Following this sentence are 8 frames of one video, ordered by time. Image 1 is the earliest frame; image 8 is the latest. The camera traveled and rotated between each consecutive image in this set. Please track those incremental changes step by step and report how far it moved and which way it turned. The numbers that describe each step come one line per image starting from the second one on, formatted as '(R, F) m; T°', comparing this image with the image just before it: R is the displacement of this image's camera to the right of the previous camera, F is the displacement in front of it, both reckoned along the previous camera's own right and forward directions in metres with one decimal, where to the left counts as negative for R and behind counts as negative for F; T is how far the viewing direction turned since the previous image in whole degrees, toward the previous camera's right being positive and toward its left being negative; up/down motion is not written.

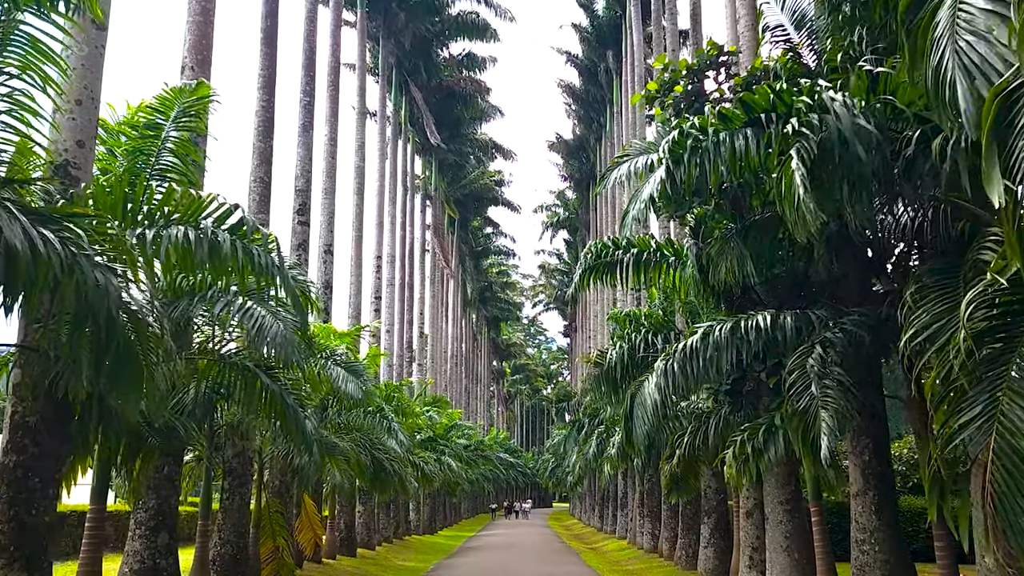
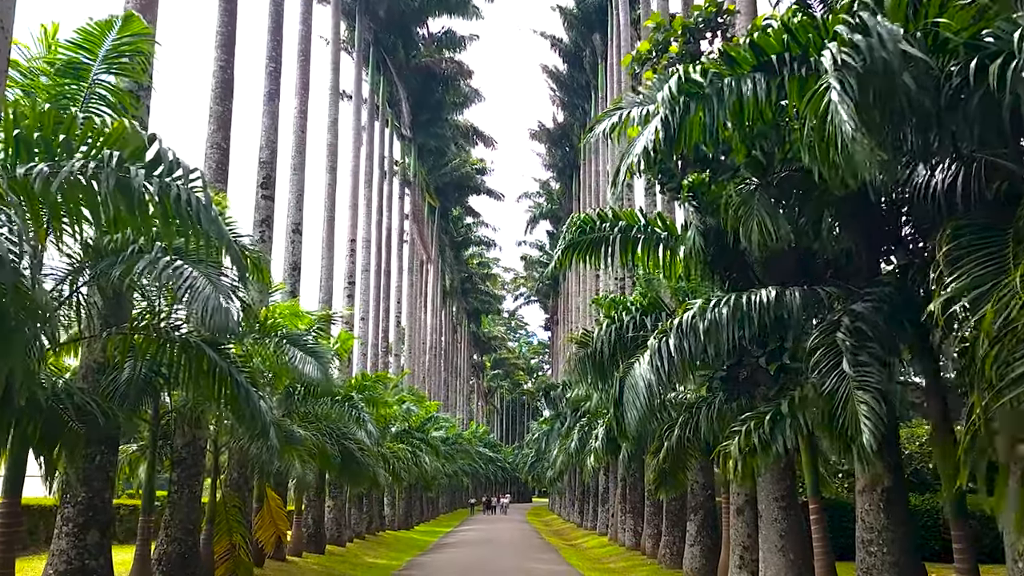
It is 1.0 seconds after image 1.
(+0.1, +0.9) m; +1°
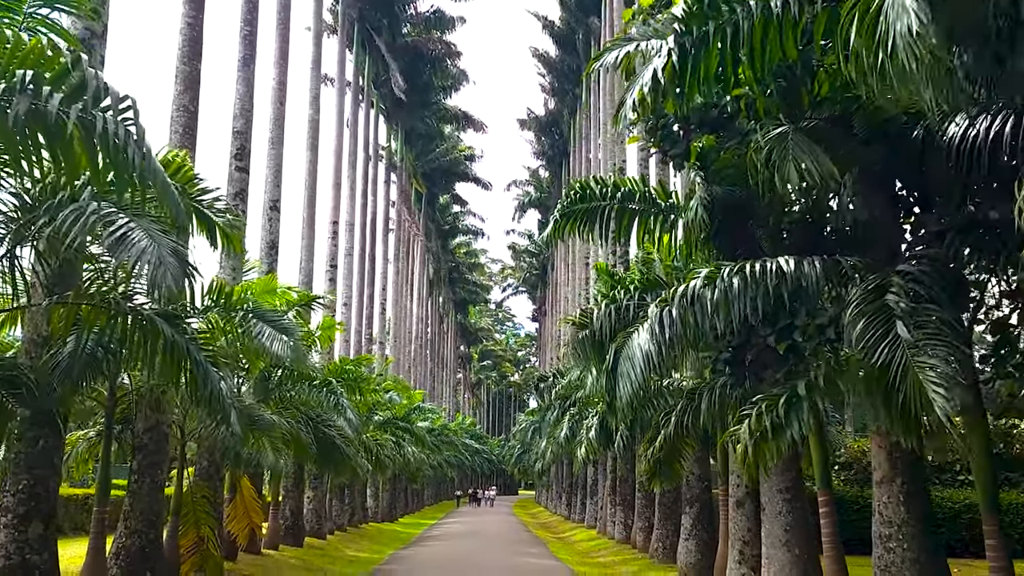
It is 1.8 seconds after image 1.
(0.0, +0.7) m; +1°
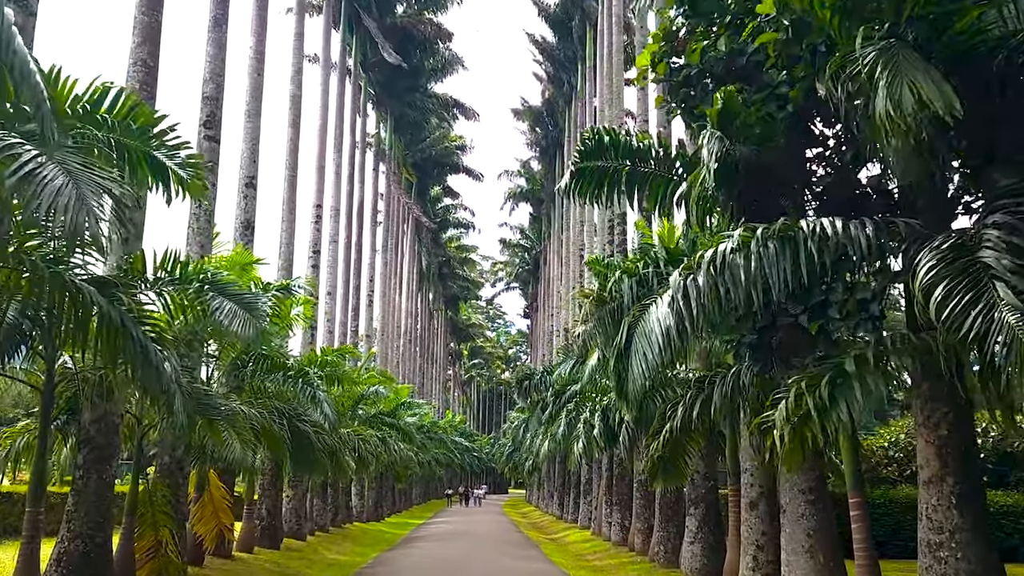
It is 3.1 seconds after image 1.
(0.0, +1.1) m; +1°
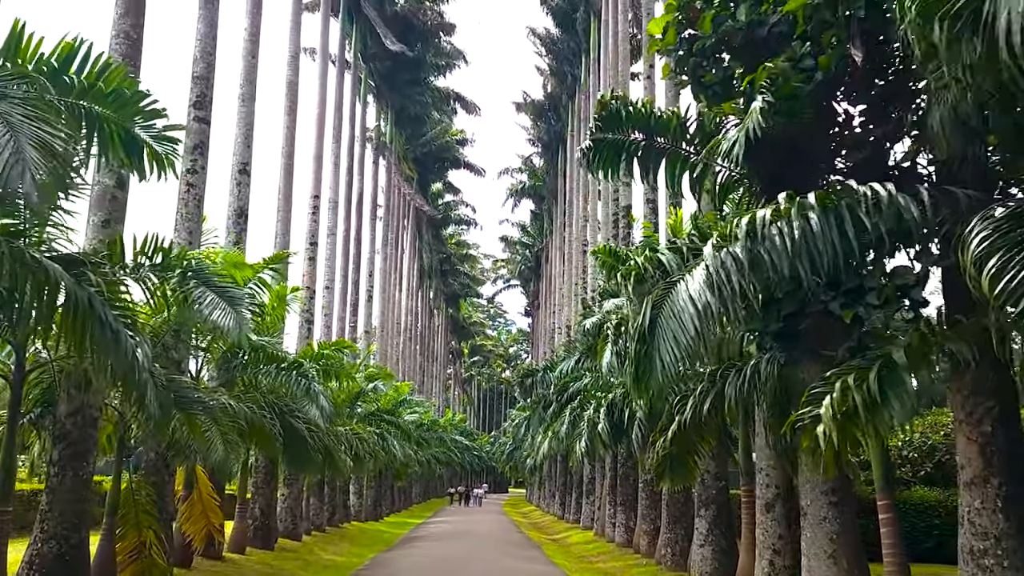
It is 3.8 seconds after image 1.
(0.0, +0.6) m; 0°
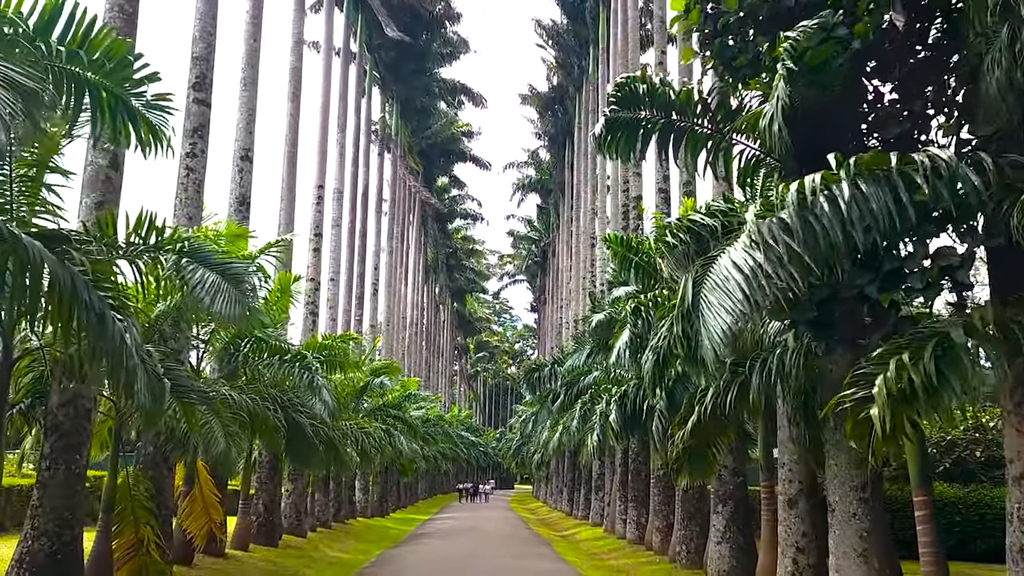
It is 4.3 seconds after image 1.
(-0.1, +0.4) m; 0°
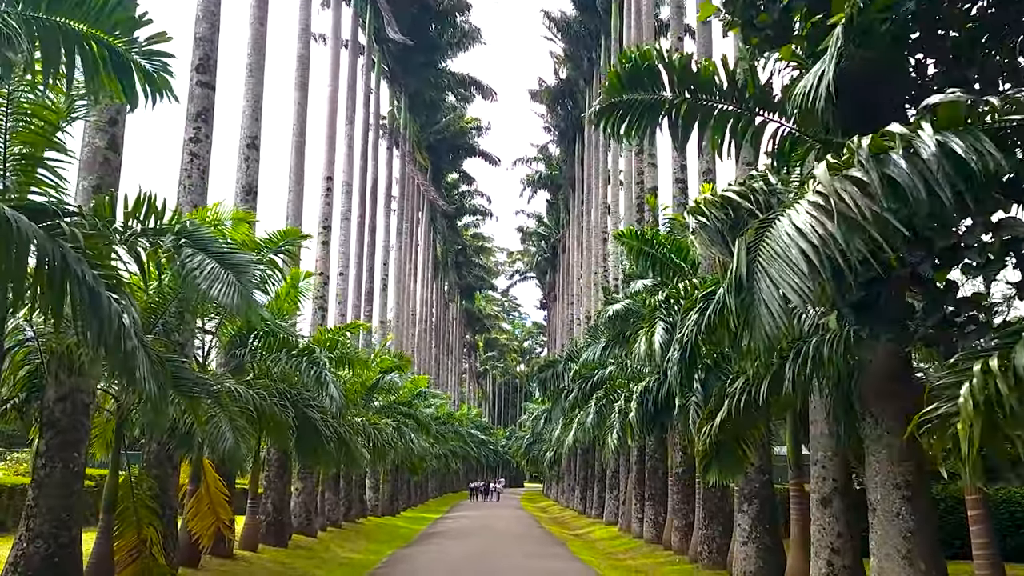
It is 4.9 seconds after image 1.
(-0.1, +0.5) m; -1°
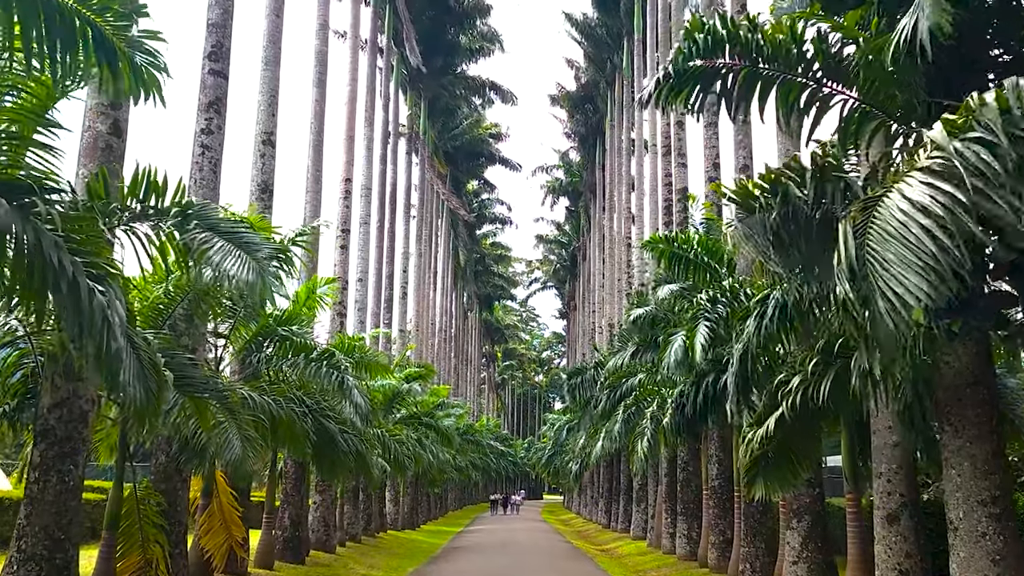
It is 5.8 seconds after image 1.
(-0.2, +0.7) m; -1°
